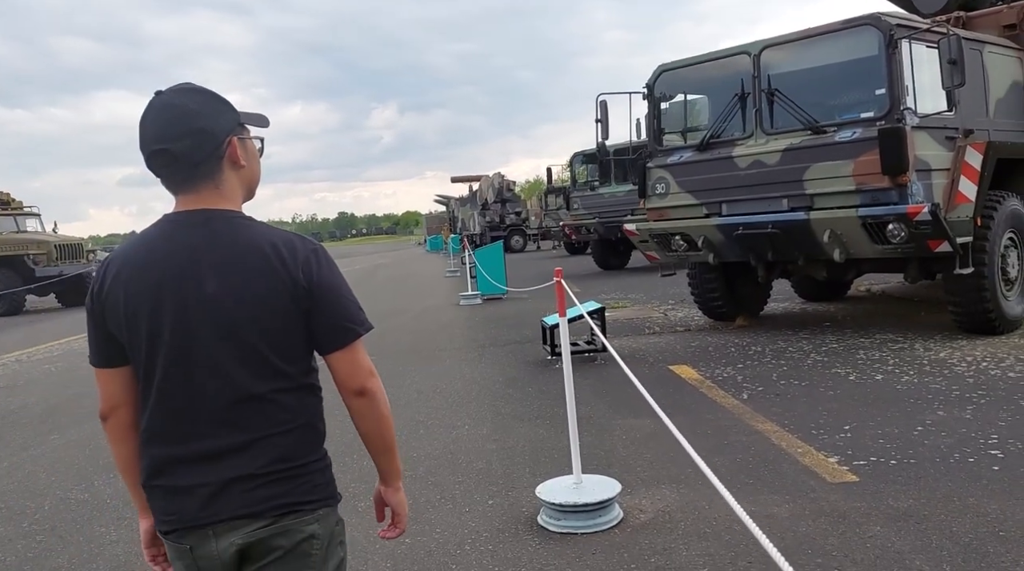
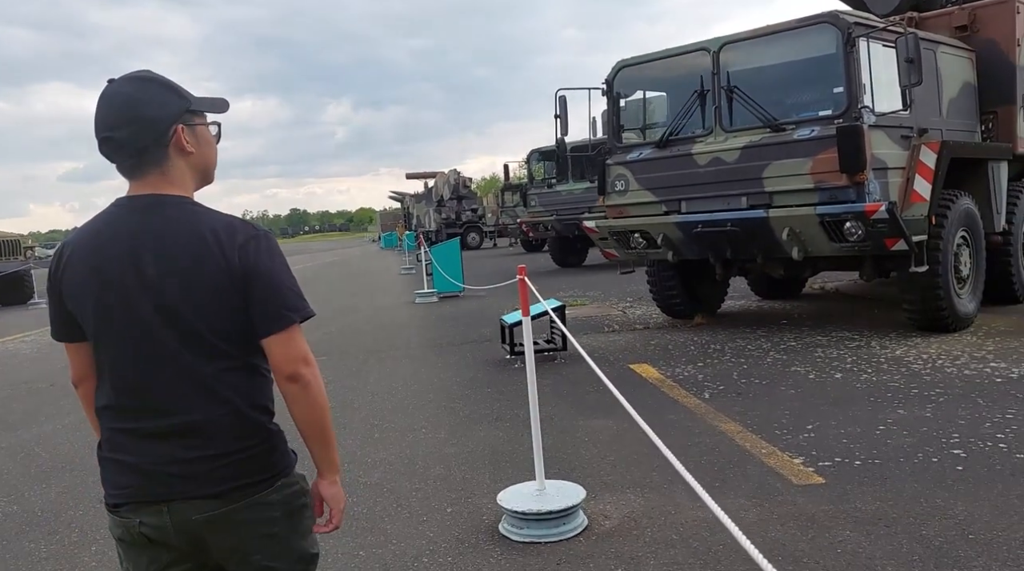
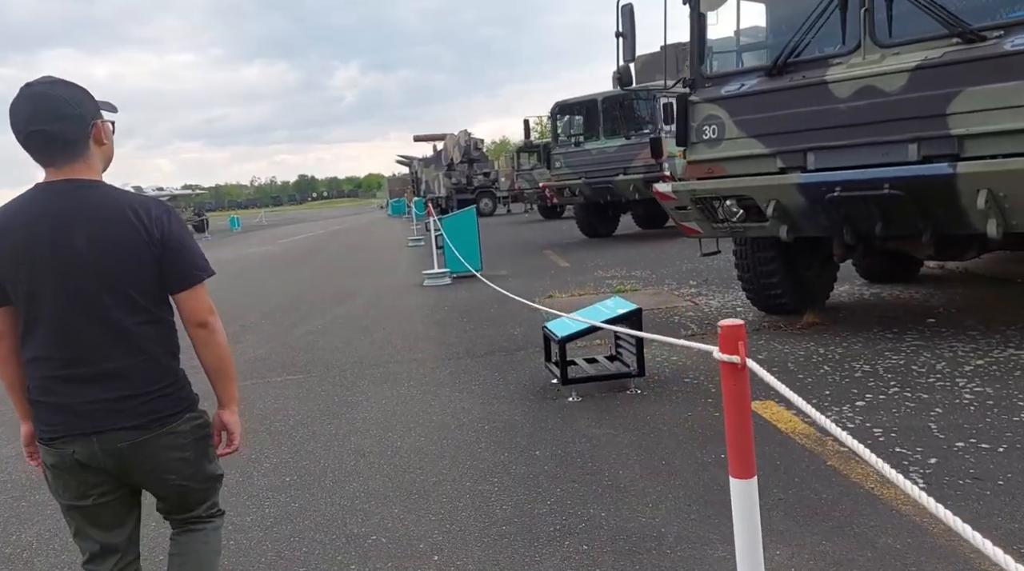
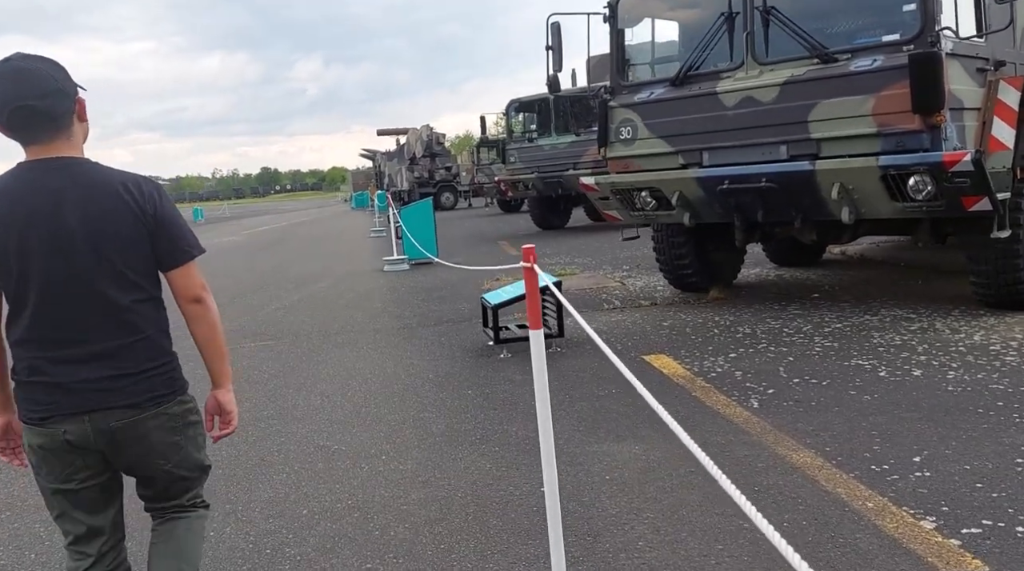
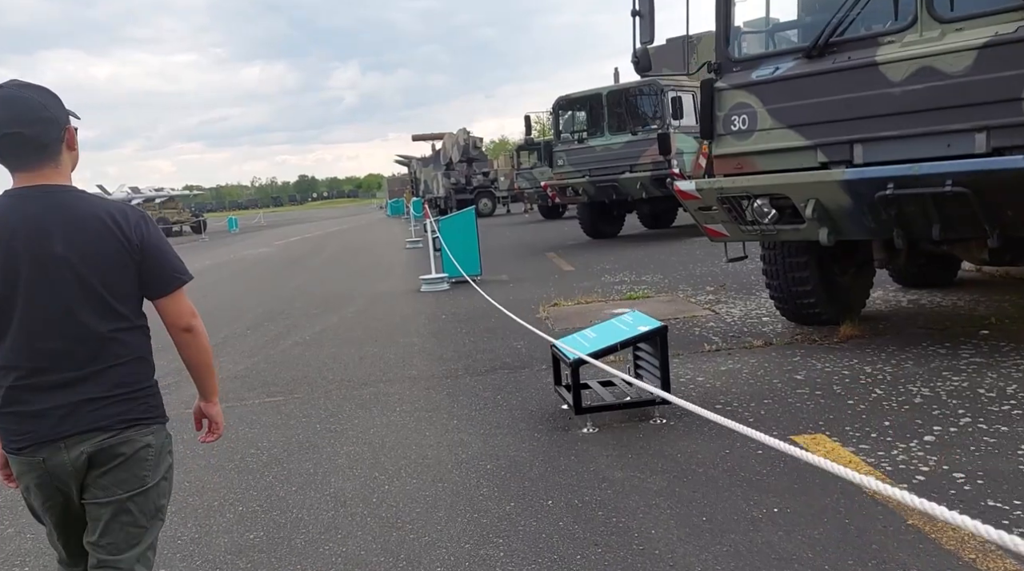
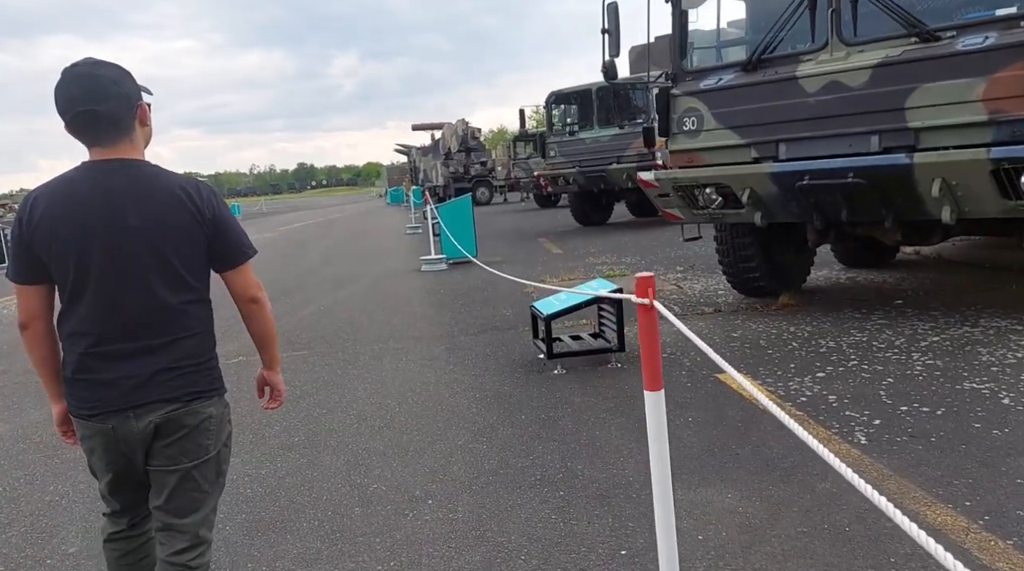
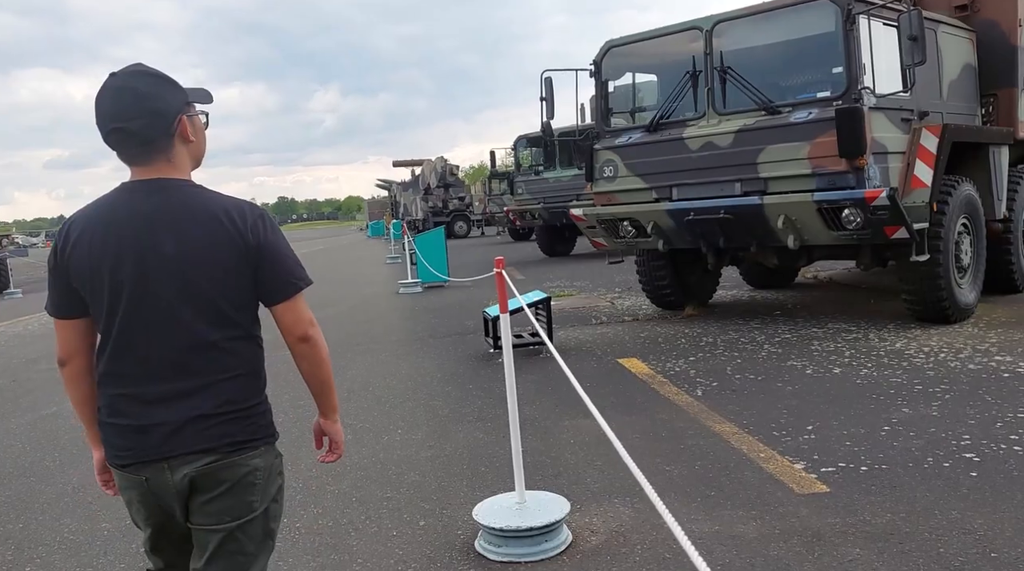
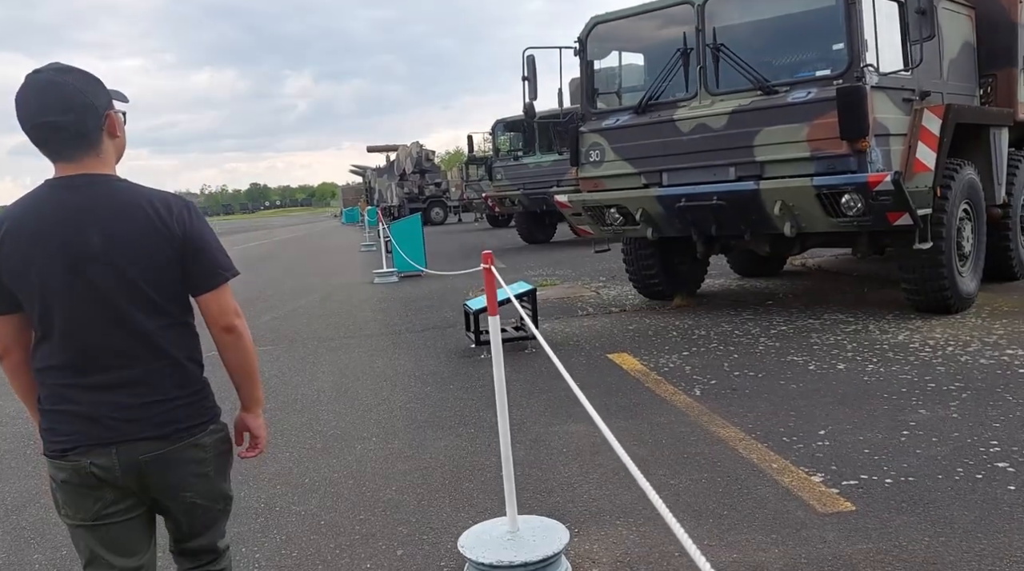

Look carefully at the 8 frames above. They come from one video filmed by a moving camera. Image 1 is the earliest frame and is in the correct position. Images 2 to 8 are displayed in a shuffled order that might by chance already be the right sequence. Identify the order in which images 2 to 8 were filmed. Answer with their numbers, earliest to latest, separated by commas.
2, 7, 8, 4, 6, 3, 5
